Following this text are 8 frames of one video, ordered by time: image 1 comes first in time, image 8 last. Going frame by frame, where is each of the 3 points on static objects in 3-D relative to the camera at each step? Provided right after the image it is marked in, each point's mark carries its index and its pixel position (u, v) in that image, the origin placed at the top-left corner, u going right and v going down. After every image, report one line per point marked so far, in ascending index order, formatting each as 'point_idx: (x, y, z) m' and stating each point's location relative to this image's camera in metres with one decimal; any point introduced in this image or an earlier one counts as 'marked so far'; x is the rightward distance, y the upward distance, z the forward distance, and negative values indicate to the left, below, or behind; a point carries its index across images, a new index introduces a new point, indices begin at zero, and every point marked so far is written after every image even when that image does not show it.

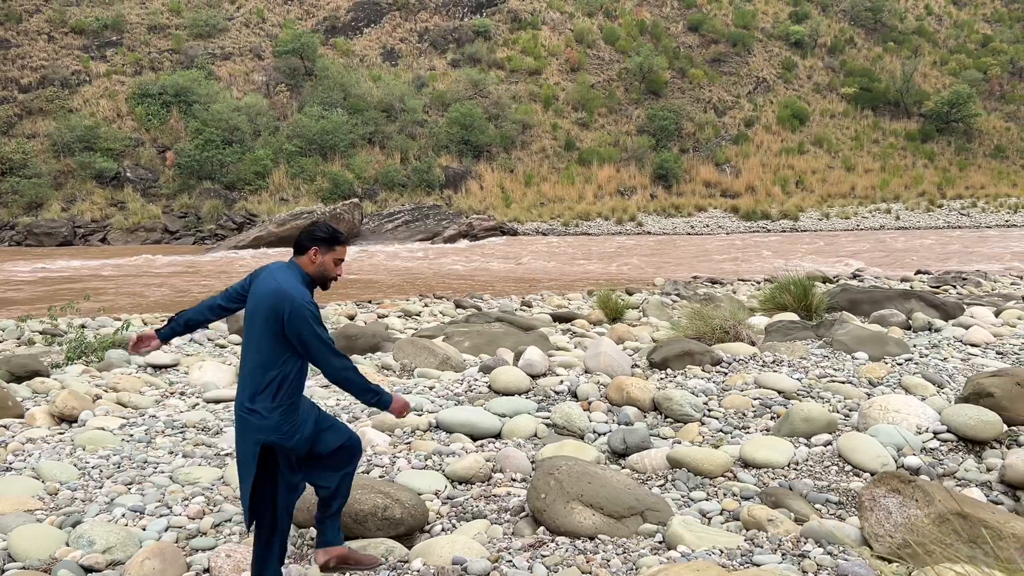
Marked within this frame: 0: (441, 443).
0: (-0.3, -0.7, +3.6) m
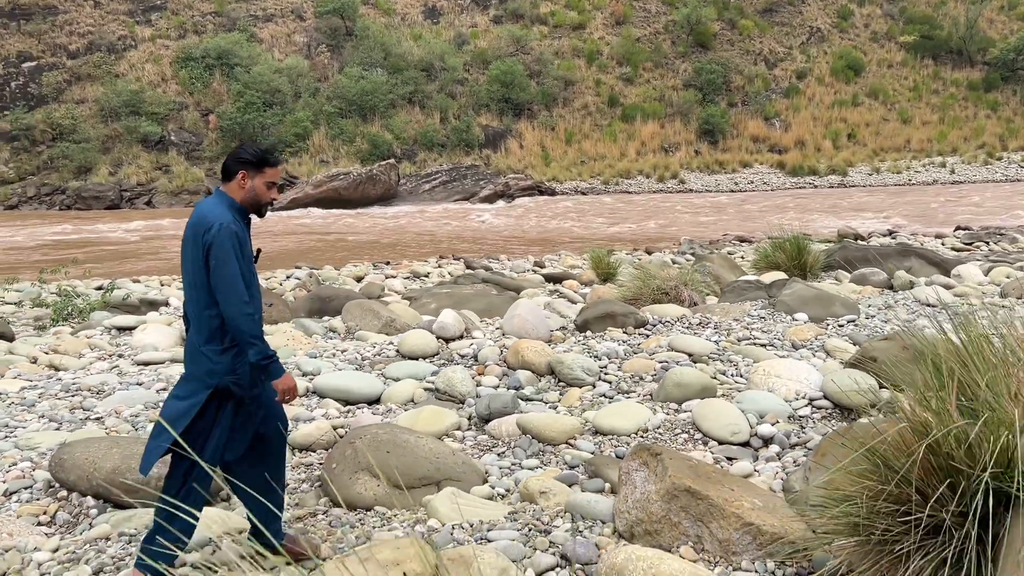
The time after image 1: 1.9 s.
0: (-0.8, -0.5, +3.6) m
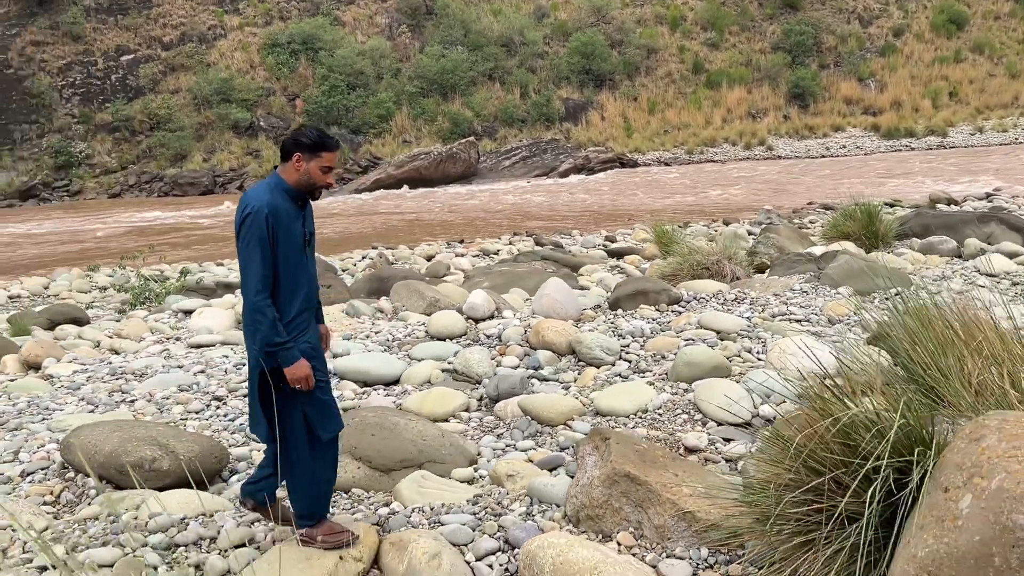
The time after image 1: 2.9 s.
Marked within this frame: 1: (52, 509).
0: (-0.8, -0.4, +3.7) m
1: (-1.3, -0.6, +2.5) m
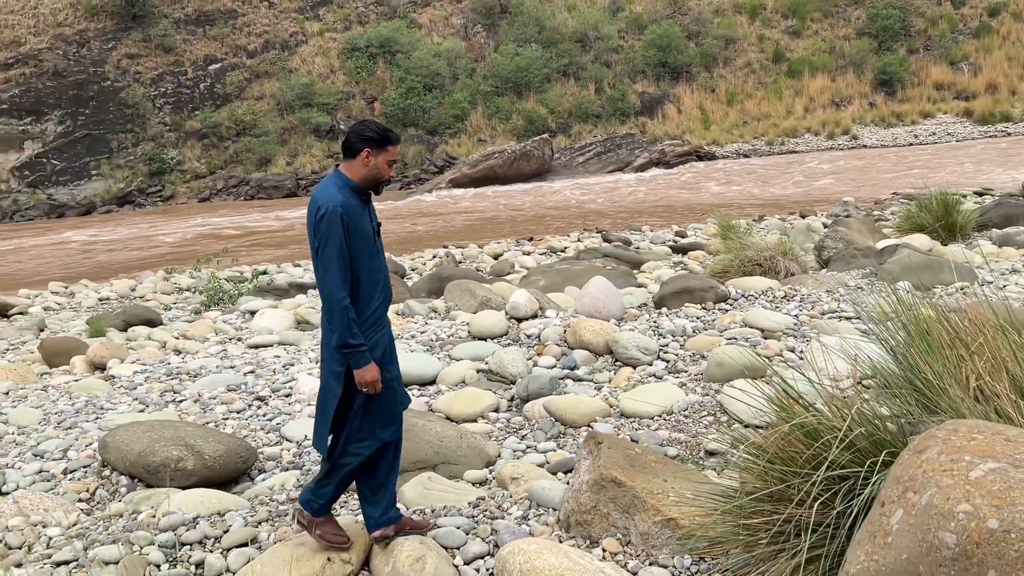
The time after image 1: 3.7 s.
0: (-0.6, -0.4, +3.7) m
1: (-1.3, -0.6, +2.6) m
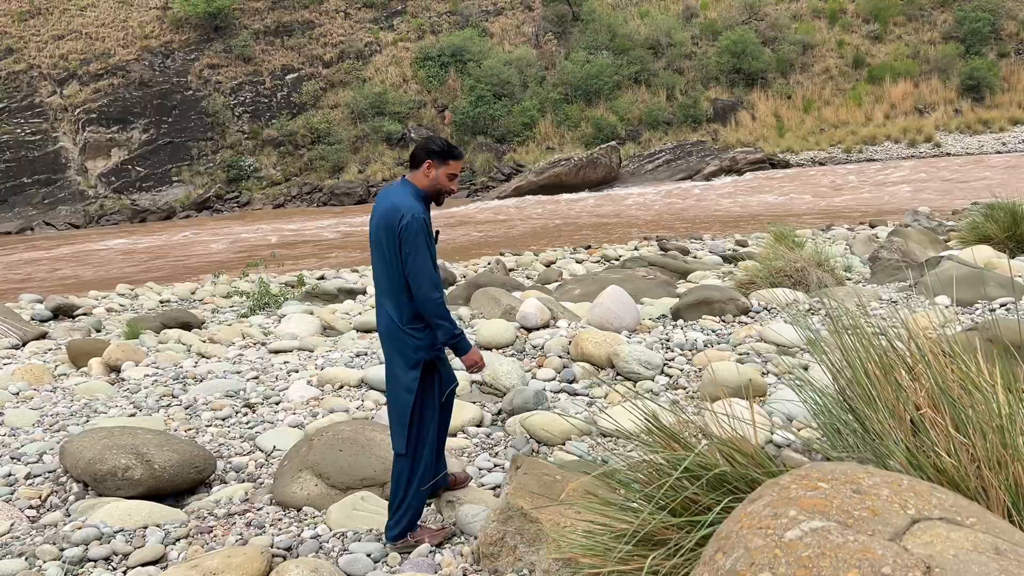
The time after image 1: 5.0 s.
0: (-0.7, -0.5, +3.6) m
1: (-1.4, -0.7, +2.5) m
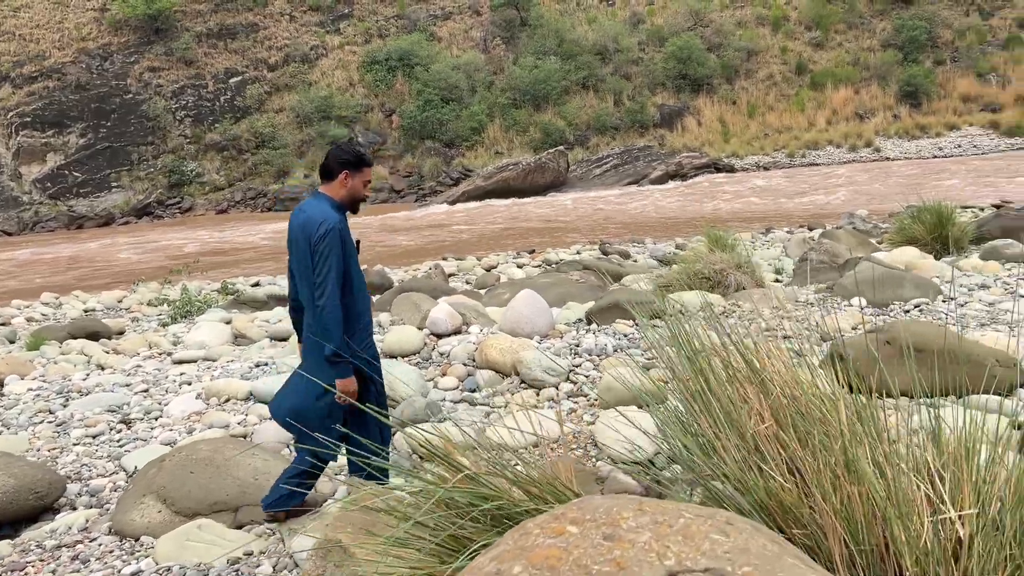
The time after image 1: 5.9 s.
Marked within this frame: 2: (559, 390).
0: (-1.1, -0.5, +3.4) m
1: (-1.8, -0.7, +2.3) m
2: (+0.2, -0.4, +3.4) m
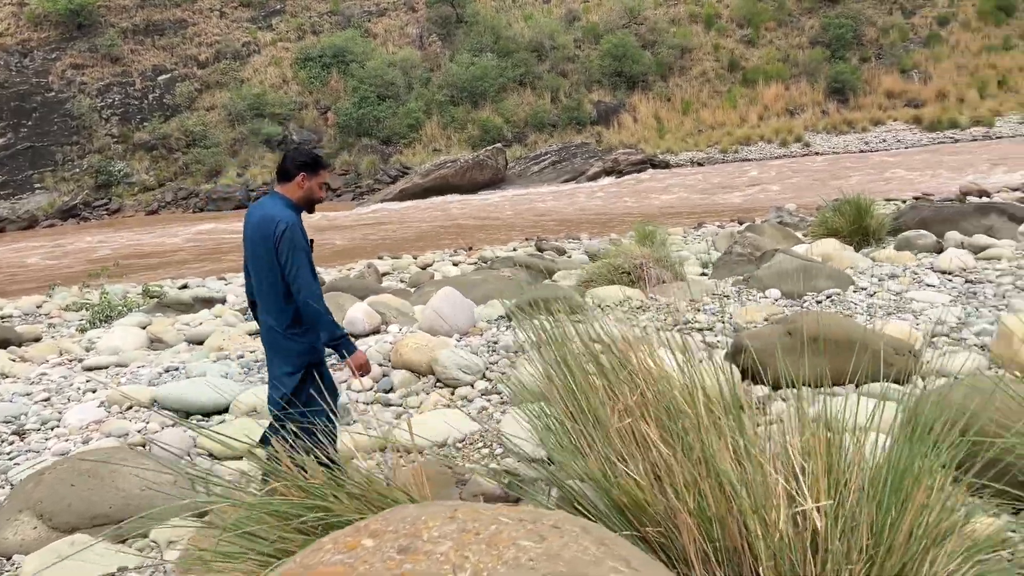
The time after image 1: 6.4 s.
0: (-1.4, -0.5, +3.3) m
1: (-2.0, -0.7, +2.1) m
2: (-0.2, -0.4, +3.4) m
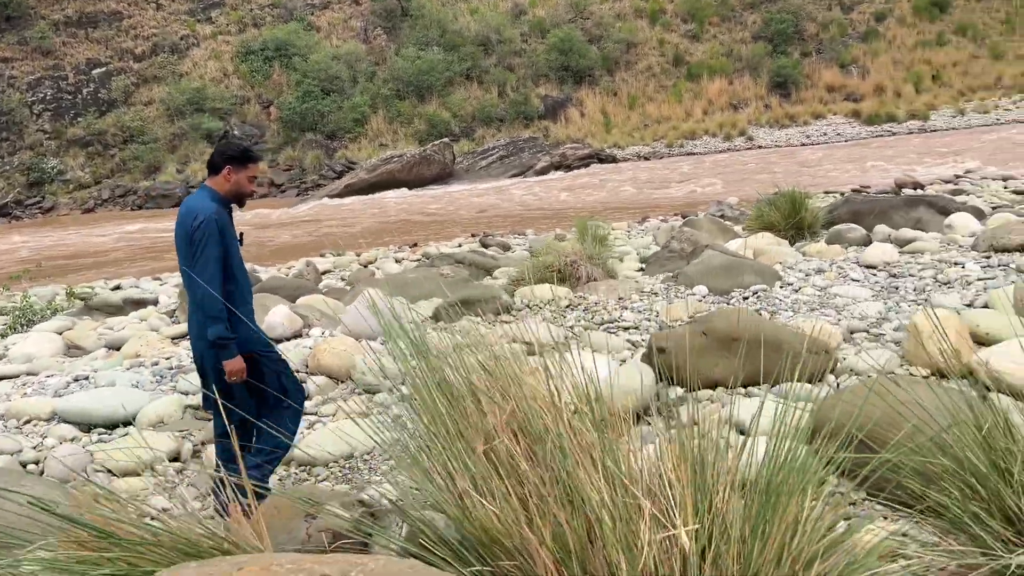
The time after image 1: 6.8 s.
0: (-1.7, -0.5, +3.1) m
1: (-2.2, -0.7, +1.9) m
2: (-0.5, -0.4, +3.3) m
